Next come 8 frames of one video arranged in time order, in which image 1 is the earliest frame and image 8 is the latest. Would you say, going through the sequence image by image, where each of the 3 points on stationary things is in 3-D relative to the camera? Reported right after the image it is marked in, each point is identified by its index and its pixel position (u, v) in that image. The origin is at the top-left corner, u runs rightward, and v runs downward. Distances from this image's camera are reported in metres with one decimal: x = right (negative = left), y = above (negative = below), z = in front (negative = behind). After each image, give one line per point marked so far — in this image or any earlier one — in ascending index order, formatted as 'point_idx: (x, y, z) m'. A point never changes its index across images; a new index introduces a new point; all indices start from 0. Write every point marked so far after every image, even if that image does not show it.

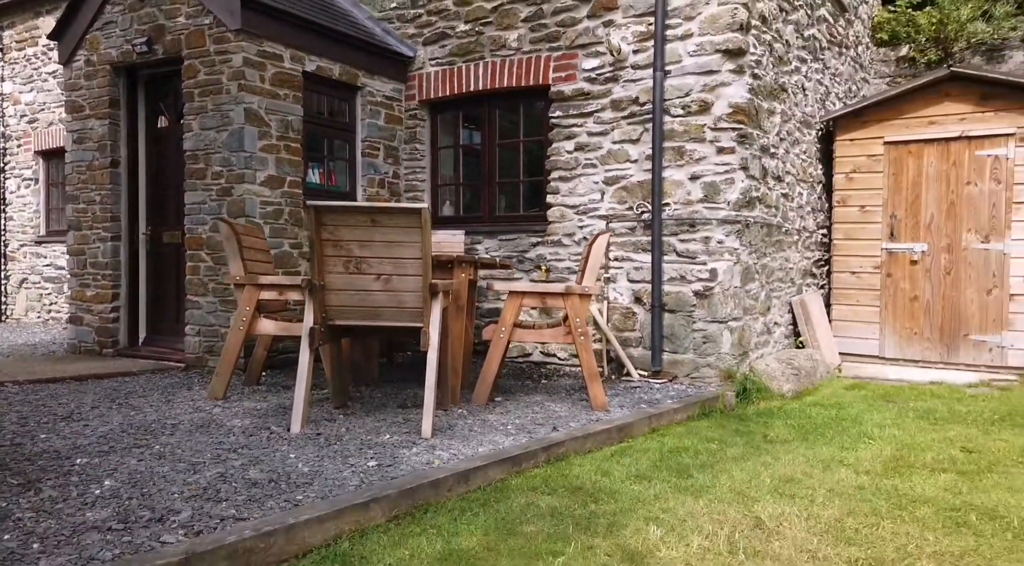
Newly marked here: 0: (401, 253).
0: (-0.5, +0.1, +3.6) m
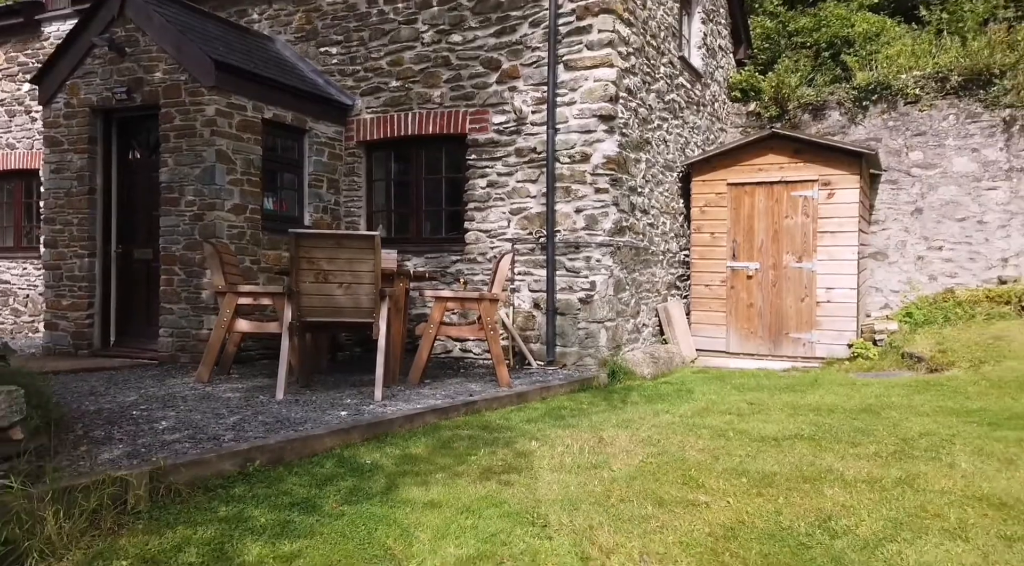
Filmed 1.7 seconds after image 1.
0: (-1.0, +0.1, +5.3) m
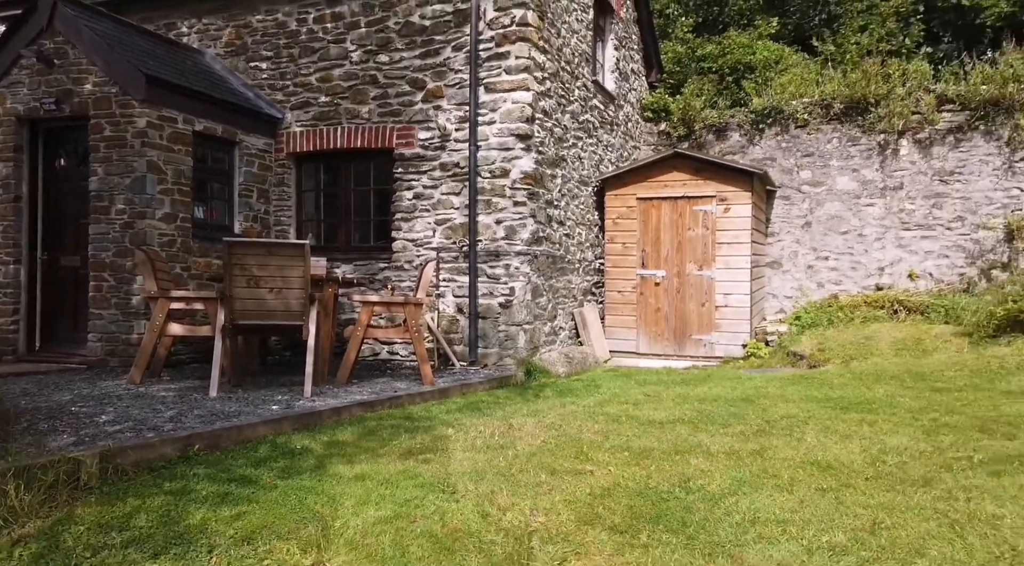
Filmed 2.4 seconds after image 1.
0: (-1.5, +0.1, +5.8) m
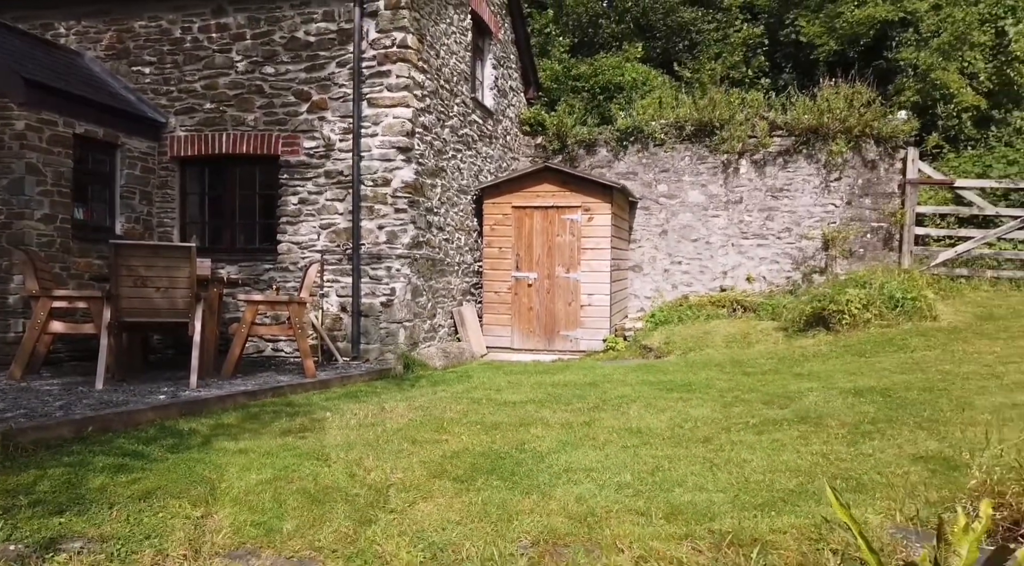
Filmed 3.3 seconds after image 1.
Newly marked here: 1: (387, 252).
0: (-2.5, +0.1, +6.3) m
1: (-1.0, +0.3, +7.4) m
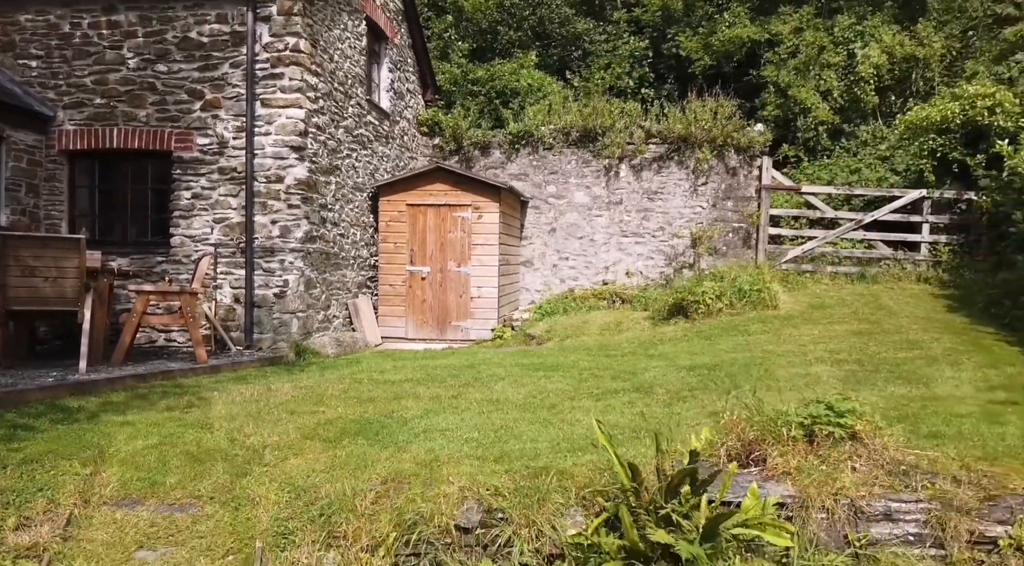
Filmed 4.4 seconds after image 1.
0: (-3.4, +0.2, +6.6) m
1: (-2.1, +0.3, +7.8) m
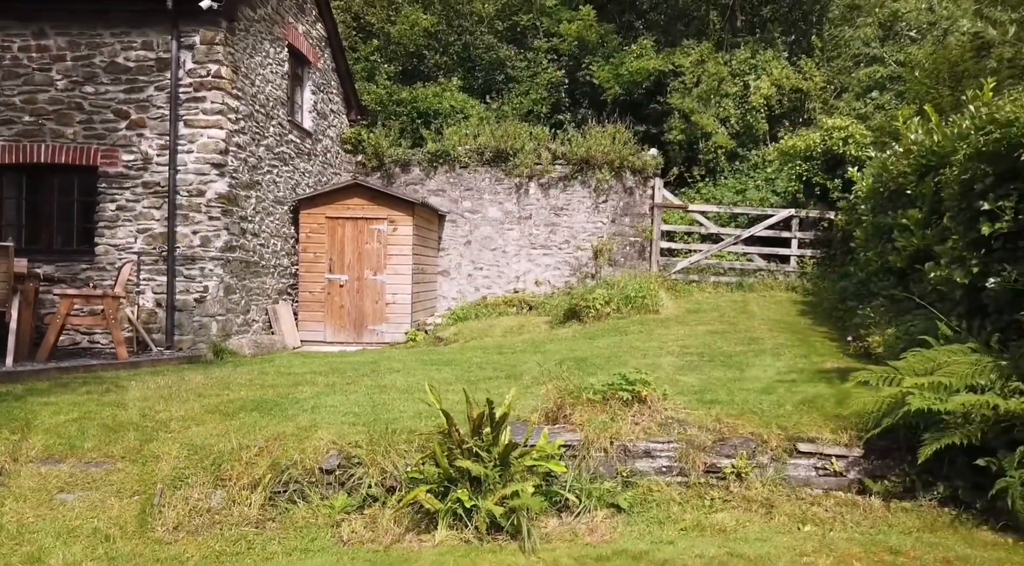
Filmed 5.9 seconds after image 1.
0: (-4.3, +0.2, +7.2) m
1: (-3.0, +0.3, +8.5) m
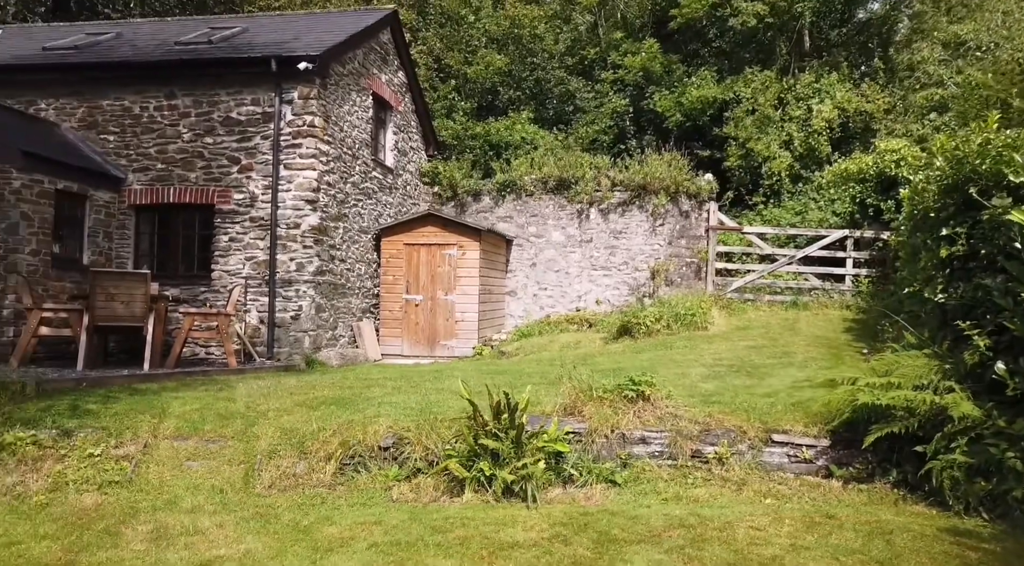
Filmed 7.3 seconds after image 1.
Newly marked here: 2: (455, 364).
0: (-3.8, 0.0, +8.3) m
1: (-2.4, +0.1, +9.5) m
2: (-0.6, -0.9, +9.3) m
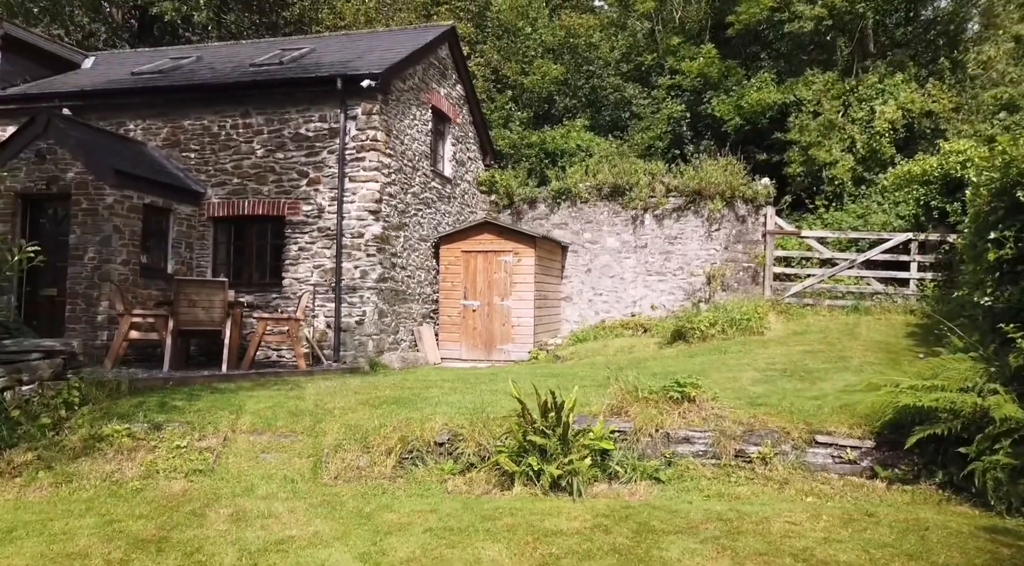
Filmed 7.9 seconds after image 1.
0: (-3.3, -0.1, +8.8) m
1: (-1.8, 0.0, +9.8) m
2: (0.0, -1.0, +9.5) m
